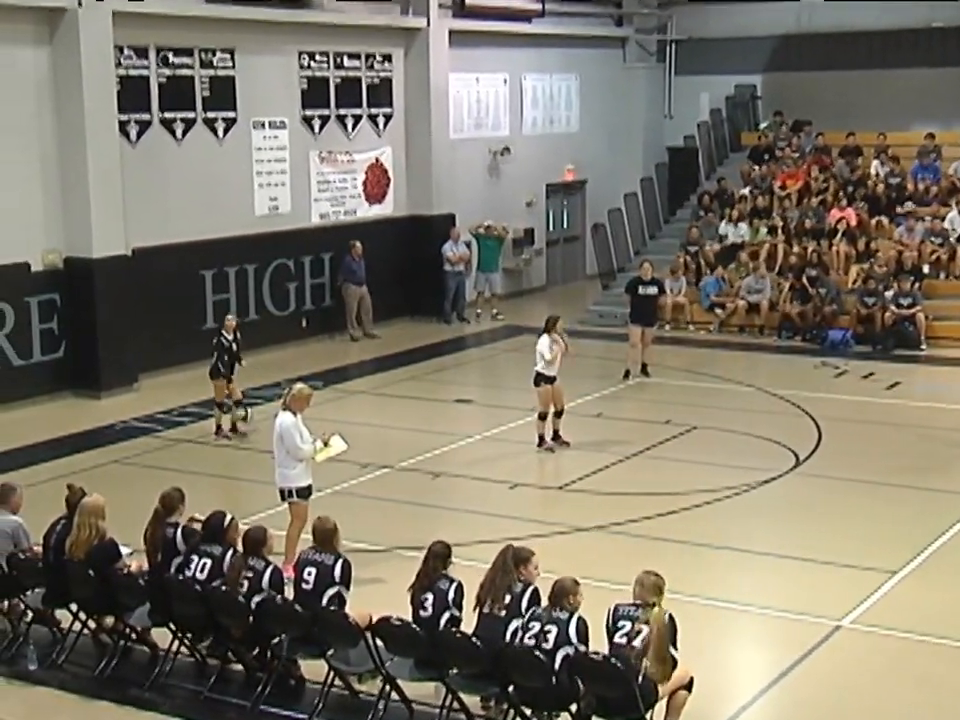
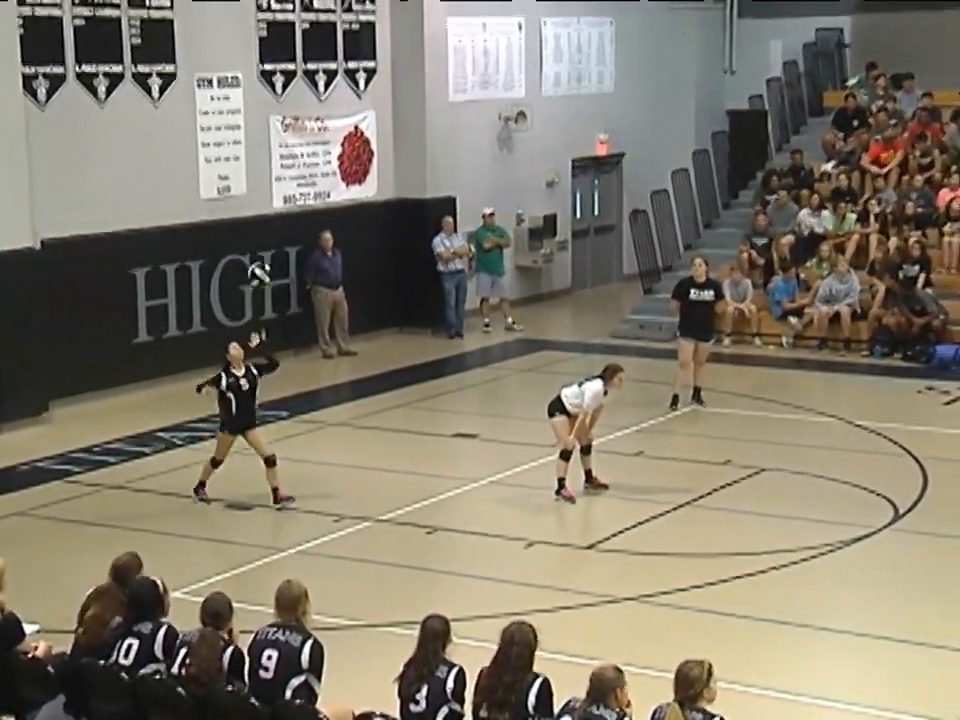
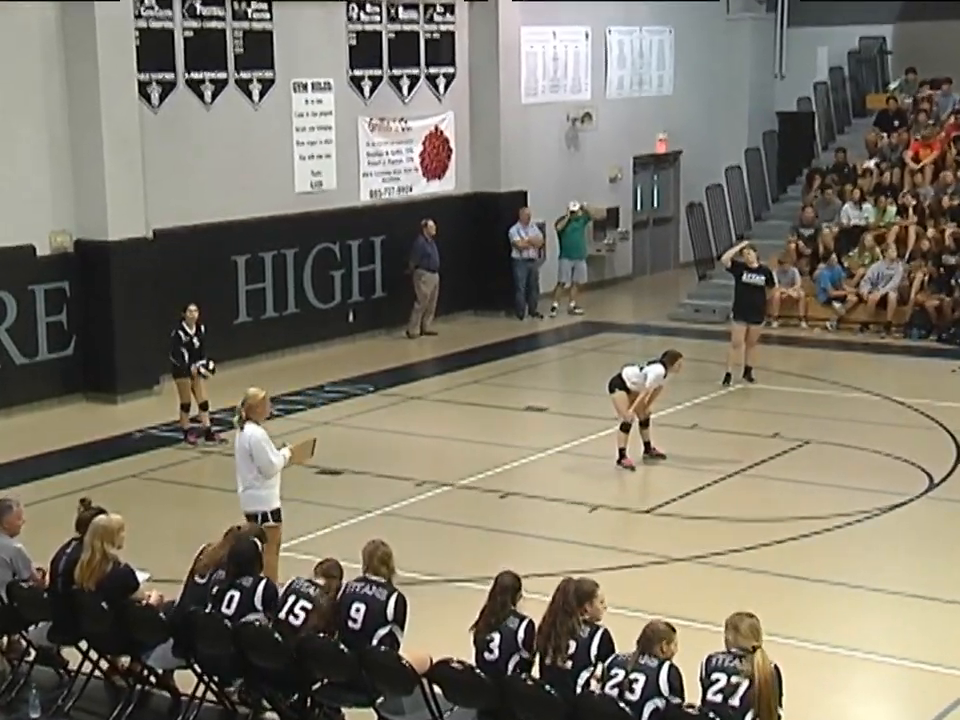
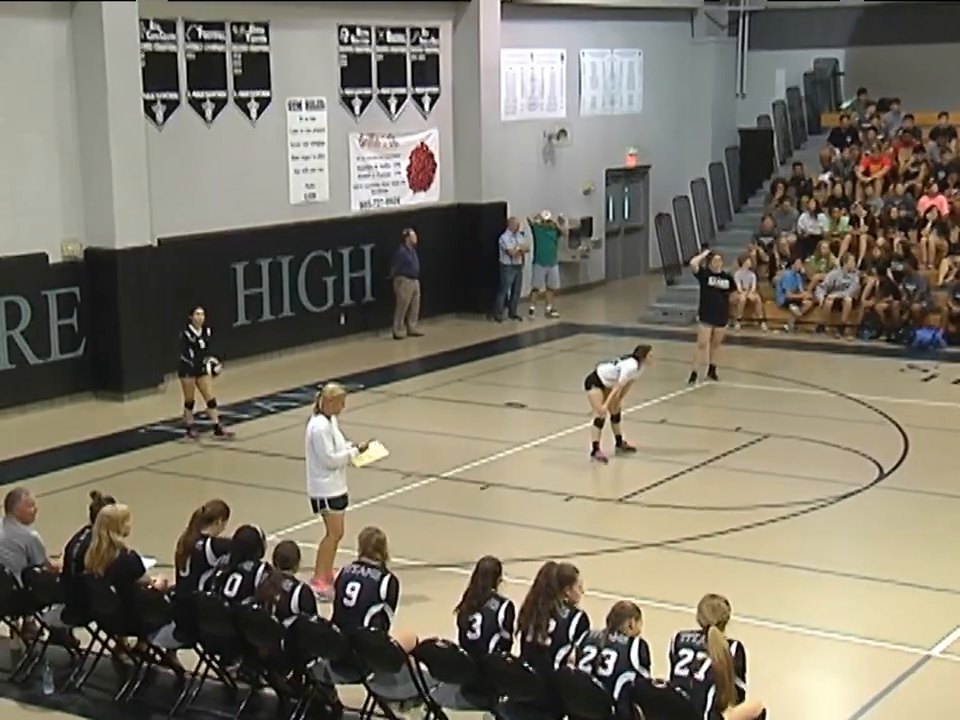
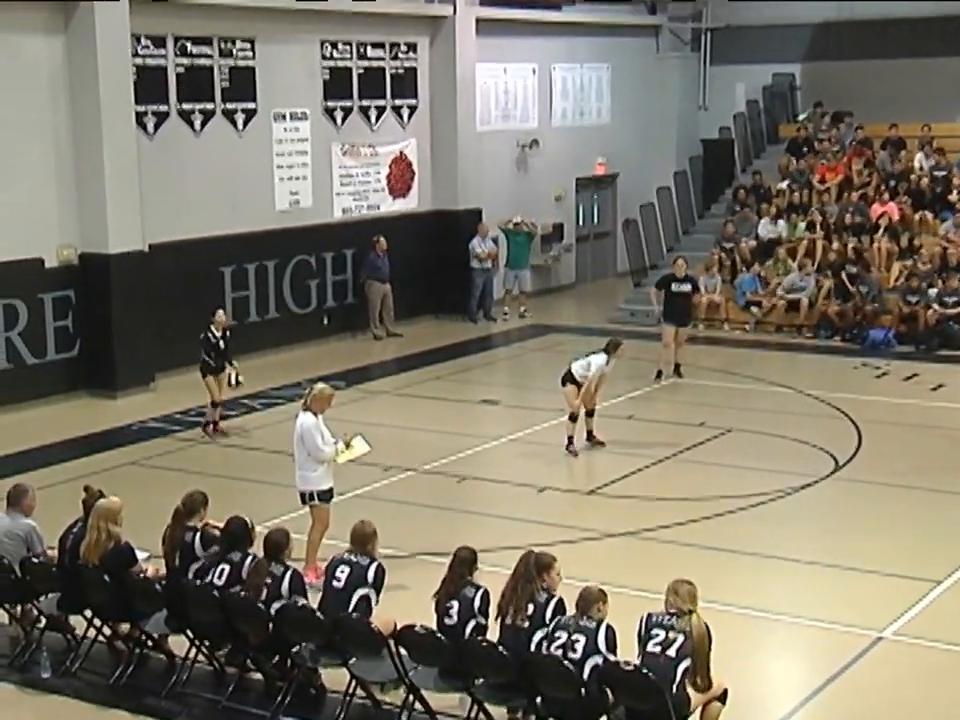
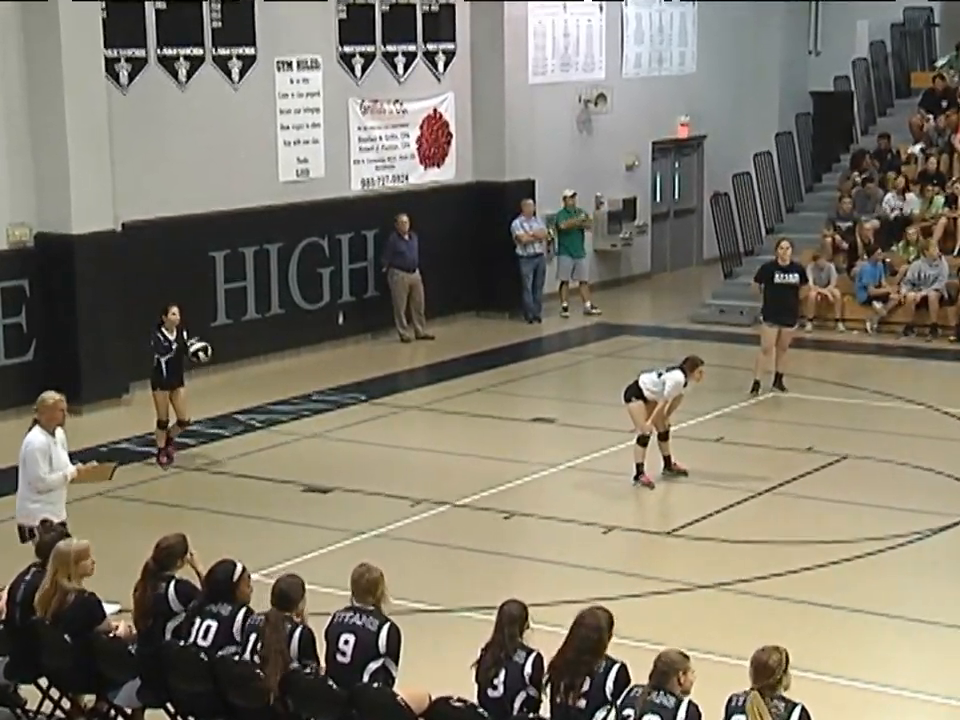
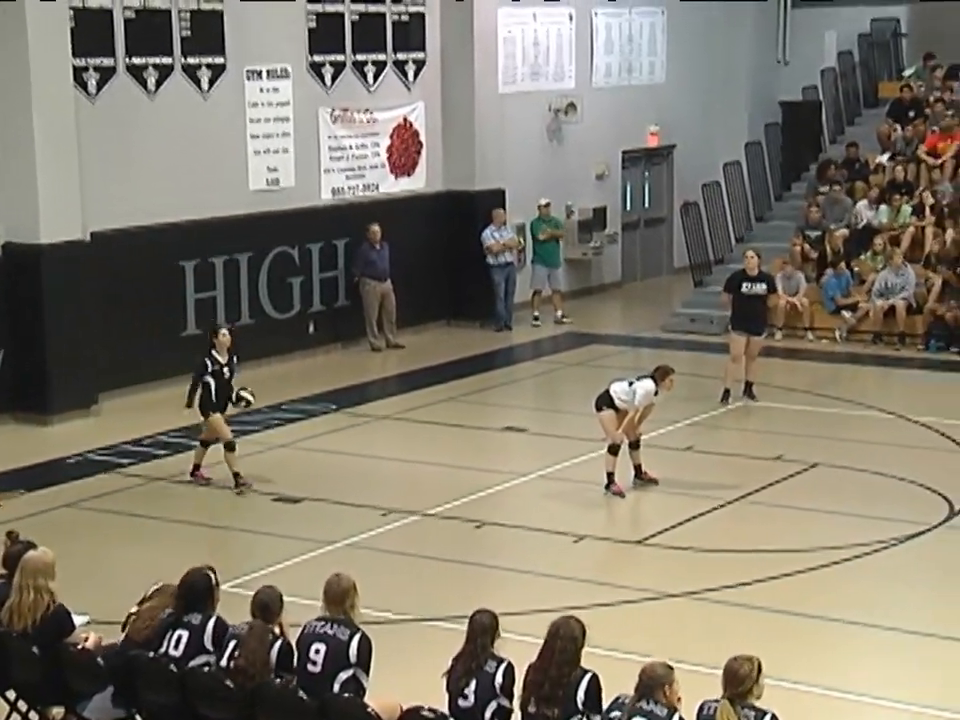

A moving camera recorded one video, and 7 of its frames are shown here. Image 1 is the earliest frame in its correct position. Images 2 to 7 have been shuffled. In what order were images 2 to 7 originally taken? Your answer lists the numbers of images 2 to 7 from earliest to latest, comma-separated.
5, 4, 3, 6, 7, 2
